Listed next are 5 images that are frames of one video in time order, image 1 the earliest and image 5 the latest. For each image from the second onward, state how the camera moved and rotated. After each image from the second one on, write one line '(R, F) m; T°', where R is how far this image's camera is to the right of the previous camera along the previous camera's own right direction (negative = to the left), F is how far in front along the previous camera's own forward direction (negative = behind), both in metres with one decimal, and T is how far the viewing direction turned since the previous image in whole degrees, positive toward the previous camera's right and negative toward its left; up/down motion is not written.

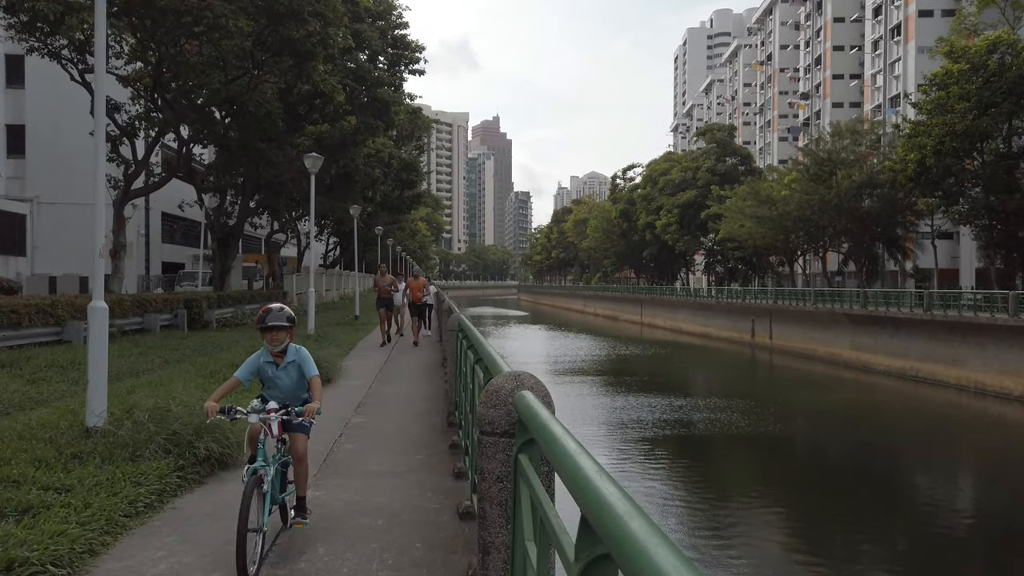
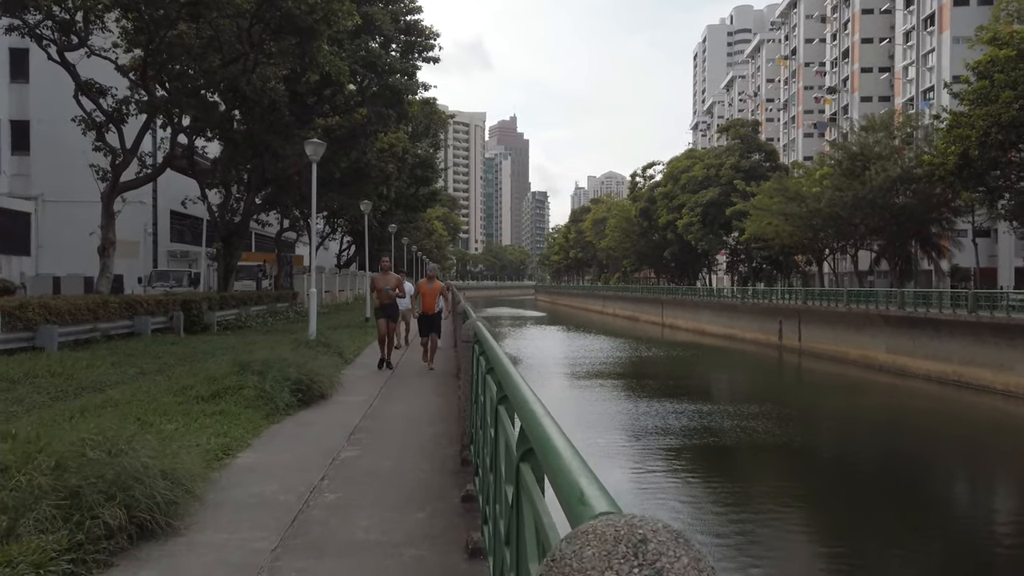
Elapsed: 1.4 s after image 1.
(-0.1, +1.1) m; -1°
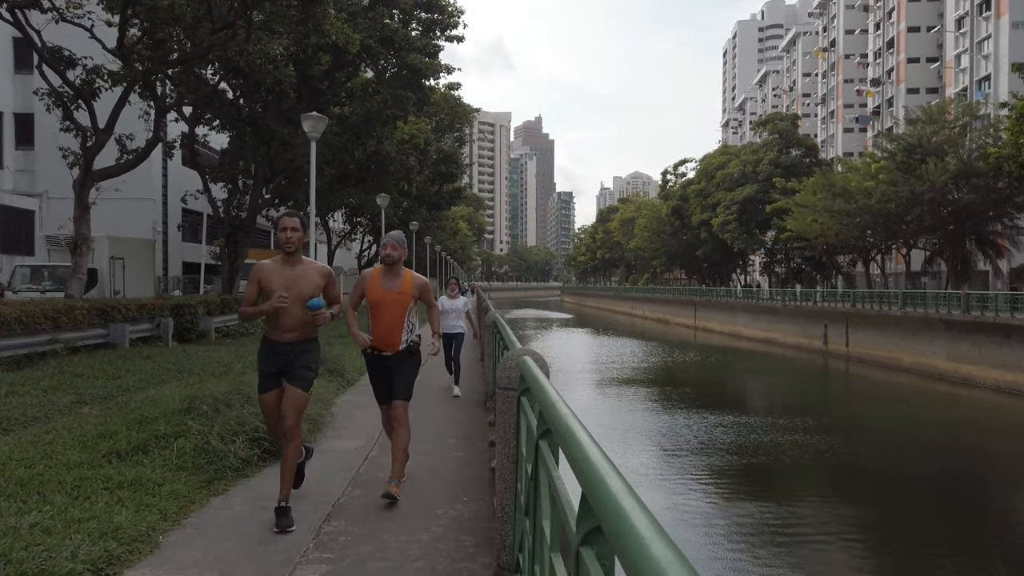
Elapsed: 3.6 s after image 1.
(-0.2, +1.7) m; -2°
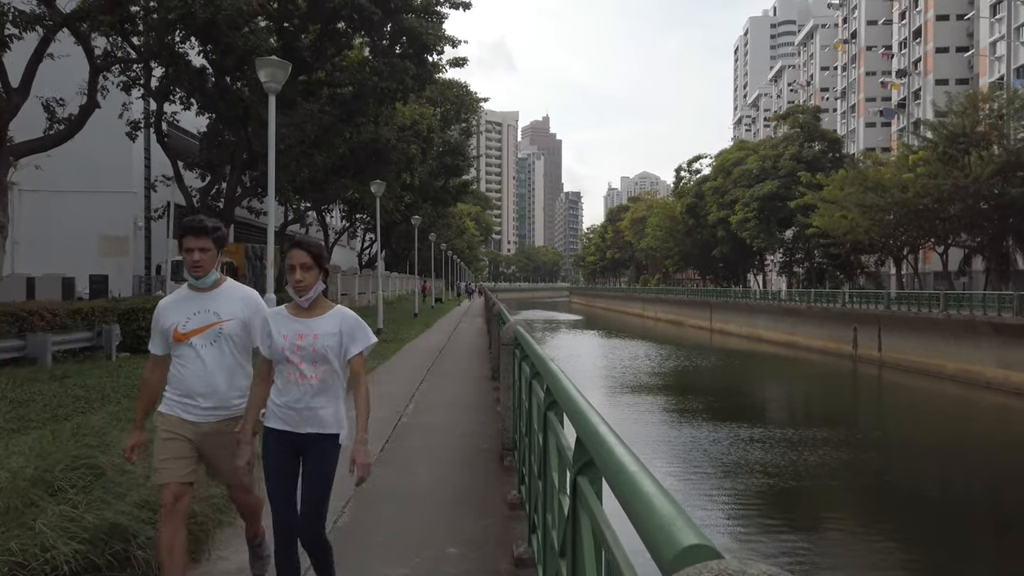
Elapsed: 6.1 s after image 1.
(-0.1, +1.9) m; -1°
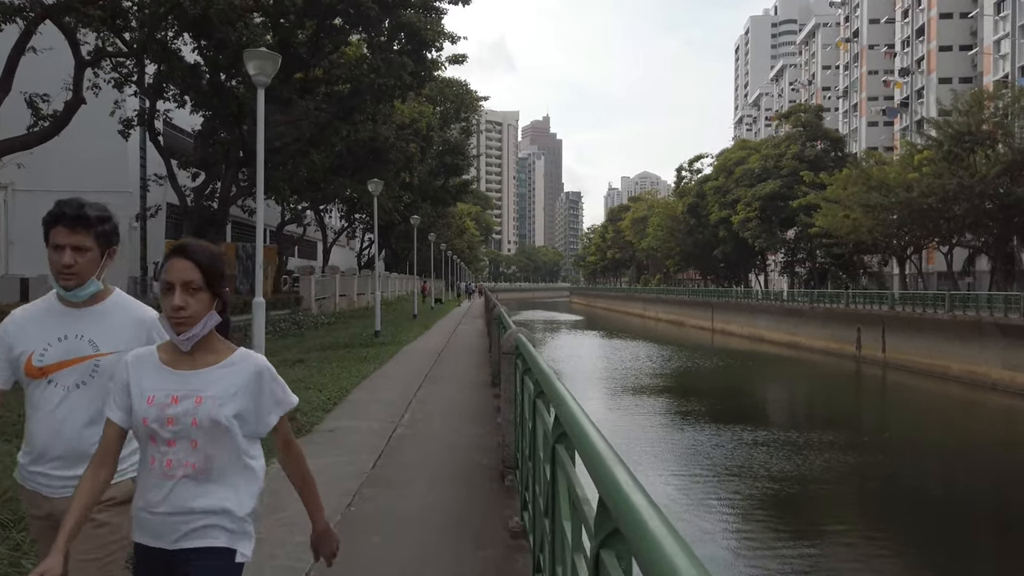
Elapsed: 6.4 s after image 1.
(0.0, +0.3) m; 0°
